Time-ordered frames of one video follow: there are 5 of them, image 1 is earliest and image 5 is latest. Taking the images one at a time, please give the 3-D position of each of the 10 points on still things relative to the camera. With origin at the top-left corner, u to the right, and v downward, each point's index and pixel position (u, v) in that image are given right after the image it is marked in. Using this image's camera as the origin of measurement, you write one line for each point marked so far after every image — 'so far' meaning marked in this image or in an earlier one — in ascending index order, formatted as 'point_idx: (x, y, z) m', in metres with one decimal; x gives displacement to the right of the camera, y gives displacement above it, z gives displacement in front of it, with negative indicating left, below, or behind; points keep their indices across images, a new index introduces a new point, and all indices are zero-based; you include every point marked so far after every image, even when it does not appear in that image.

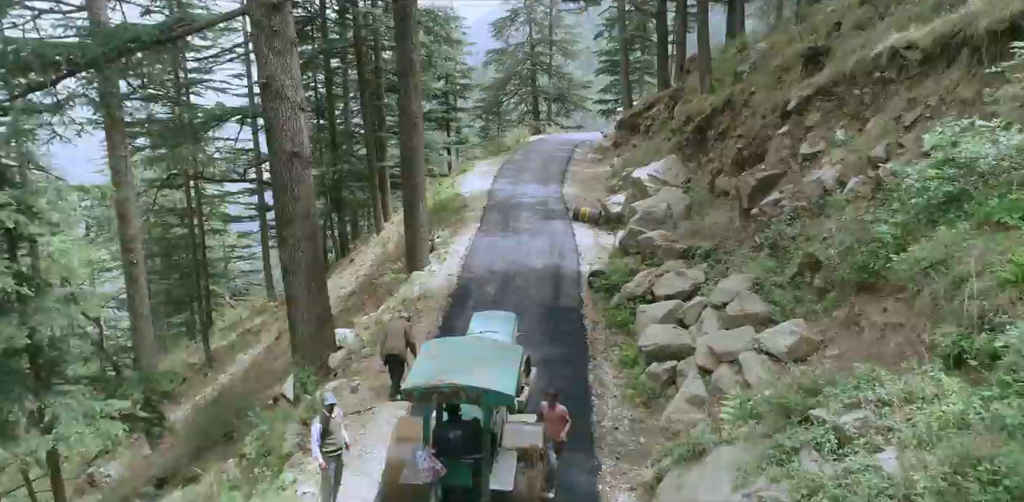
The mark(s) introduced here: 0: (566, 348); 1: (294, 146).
0: (+0.9, -1.6, +12.0) m
1: (-3.1, +1.4, +9.9) m
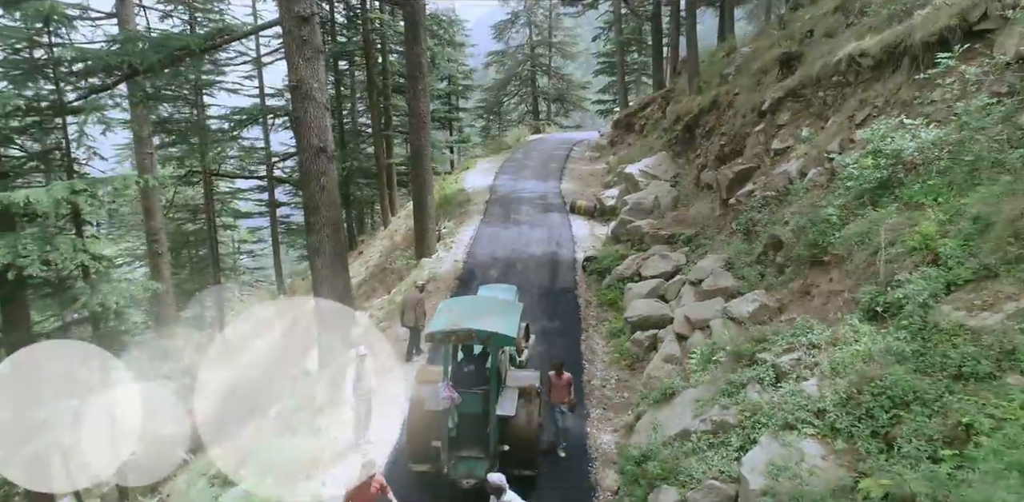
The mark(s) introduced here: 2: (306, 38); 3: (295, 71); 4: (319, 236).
0: (+0.9, -1.3, +13.5) m
1: (-3.1, +1.7, +11.4) m
2: (-3.1, +3.1, +10.8) m
3: (-3.4, +2.7, +11.0) m
4: (-3.1, +0.2, +11.6) m
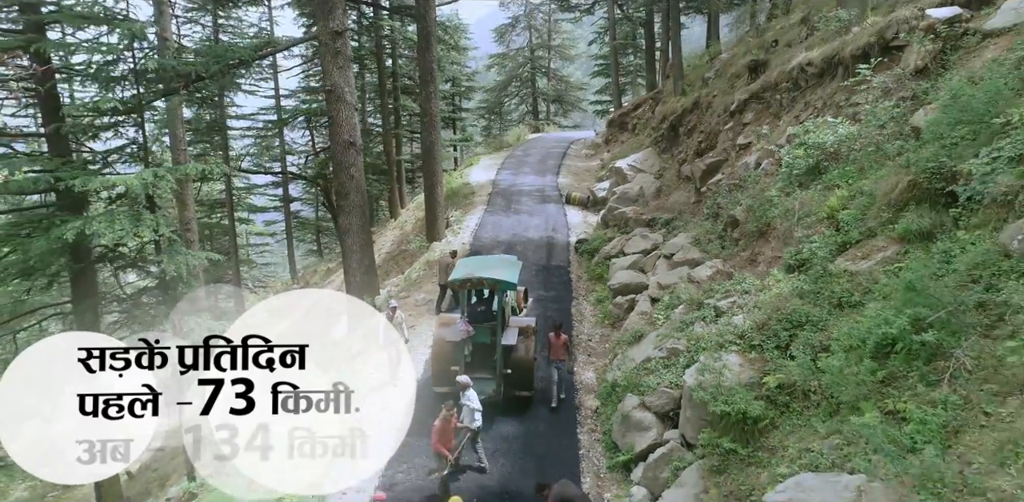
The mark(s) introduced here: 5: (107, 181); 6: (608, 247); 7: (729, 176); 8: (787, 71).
0: (+0.9, -0.9, +15.8) m
1: (-3.0, +2.1, +13.7) m
2: (-3.1, +3.5, +13.1) m
3: (-3.3, +3.1, +13.3) m
4: (-3.1, +0.6, +14.0) m
5: (-6.6, +1.1, +12.1) m
6: (+2.2, +0.1, +16.9) m
7: (+4.5, +1.6, +15.6) m
8: (+5.8, +3.8, +15.6) m
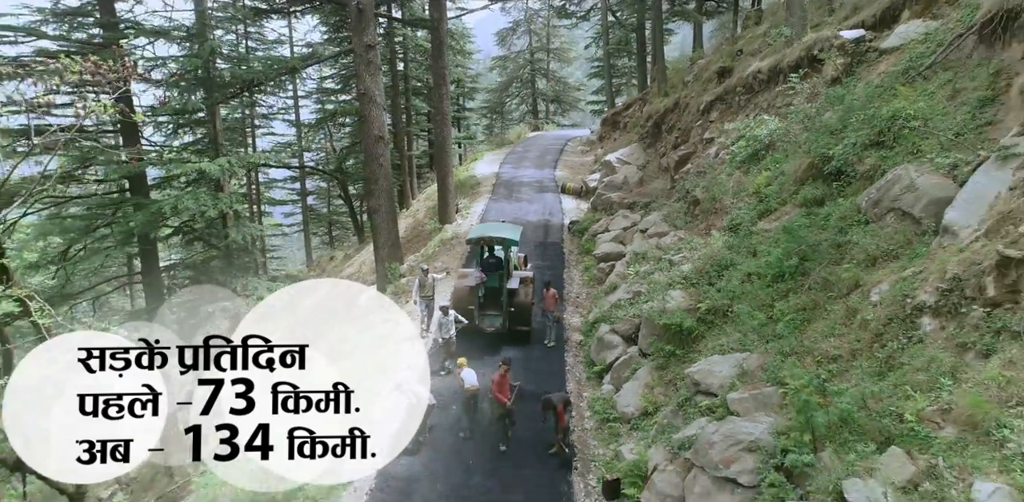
0: (+1.0, -0.3, +18.9) m
1: (-3.0, +2.7, +16.8) m
2: (-3.1, +4.1, +16.2) m
3: (-3.3, +3.7, +16.4) m
4: (-3.0, +1.2, +17.1) m
5: (-6.5, +1.7, +15.2) m
6: (+2.2, +0.7, +20.0) m
7: (+4.6, +2.2, +18.7) m
8: (+5.8, +4.3, +18.7) m
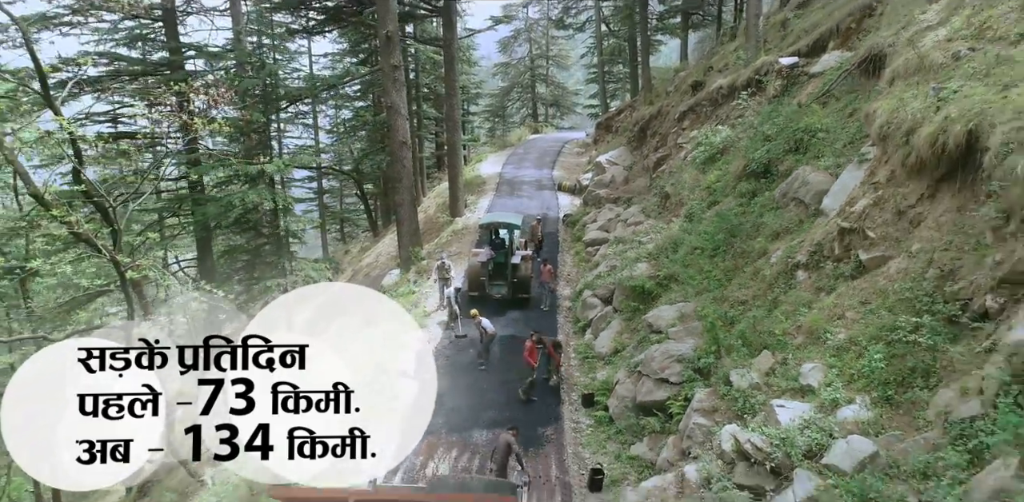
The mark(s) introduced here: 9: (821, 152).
0: (+1.1, +0.1, +22.4) m
1: (-2.9, +3.0, +20.3) m
2: (-3.0, +4.5, +19.7) m
3: (-3.2, +4.1, +19.9) m
4: (-3.0, +1.6, +20.5) m
5: (-6.5, +2.1, +18.7) m
6: (+2.3, +1.0, +23.4) m
7: (+4.6, +2.5, +22.1) m
8: (+5.9, +4.7, +22.2) m
9: (+5.6, +1.8, +13.6) m
